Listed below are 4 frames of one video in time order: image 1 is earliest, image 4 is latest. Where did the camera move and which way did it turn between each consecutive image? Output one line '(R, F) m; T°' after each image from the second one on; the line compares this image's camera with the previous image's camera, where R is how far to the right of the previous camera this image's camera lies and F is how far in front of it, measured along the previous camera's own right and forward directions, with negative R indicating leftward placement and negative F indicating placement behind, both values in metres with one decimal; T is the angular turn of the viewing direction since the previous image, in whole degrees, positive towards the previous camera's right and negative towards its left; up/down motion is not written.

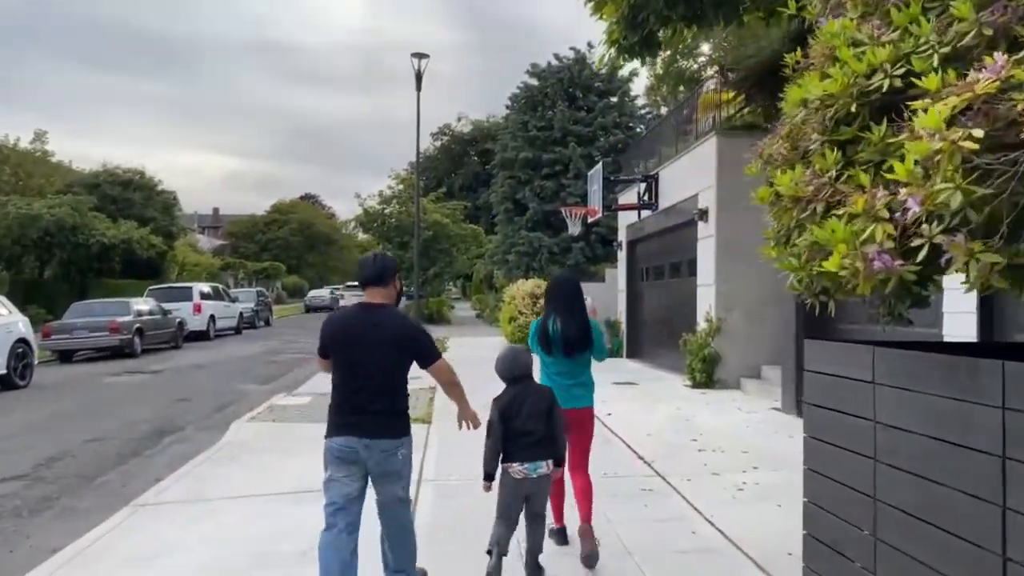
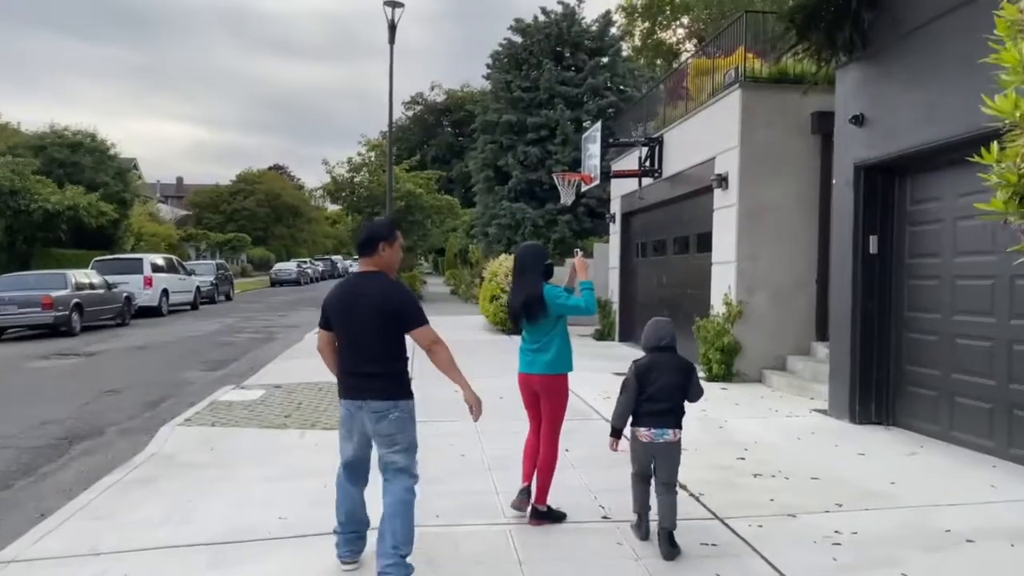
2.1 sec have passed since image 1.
(-0.2, +1.8) m; +2°
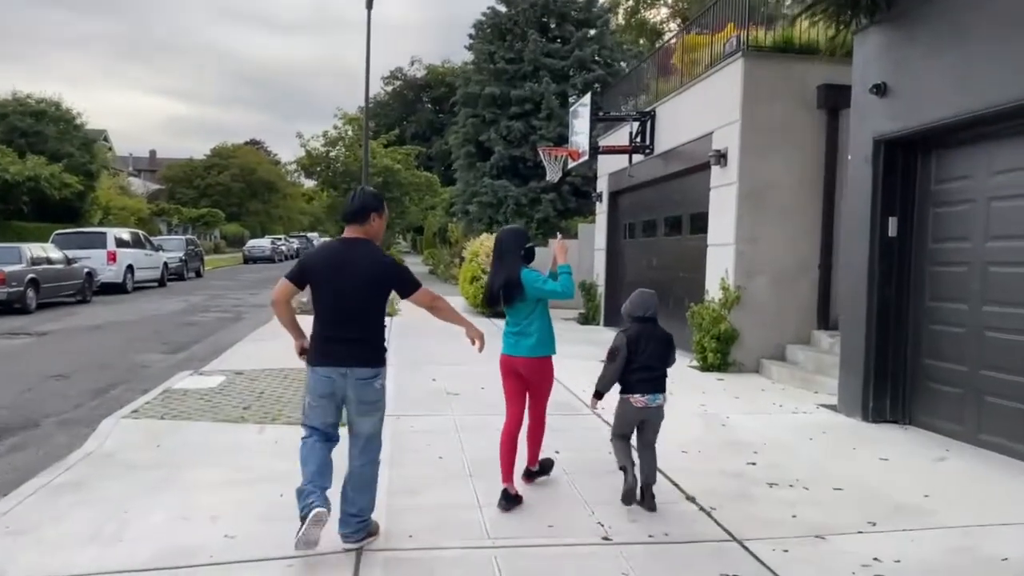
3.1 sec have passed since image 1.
(-0.1, +0.8) m; +2°
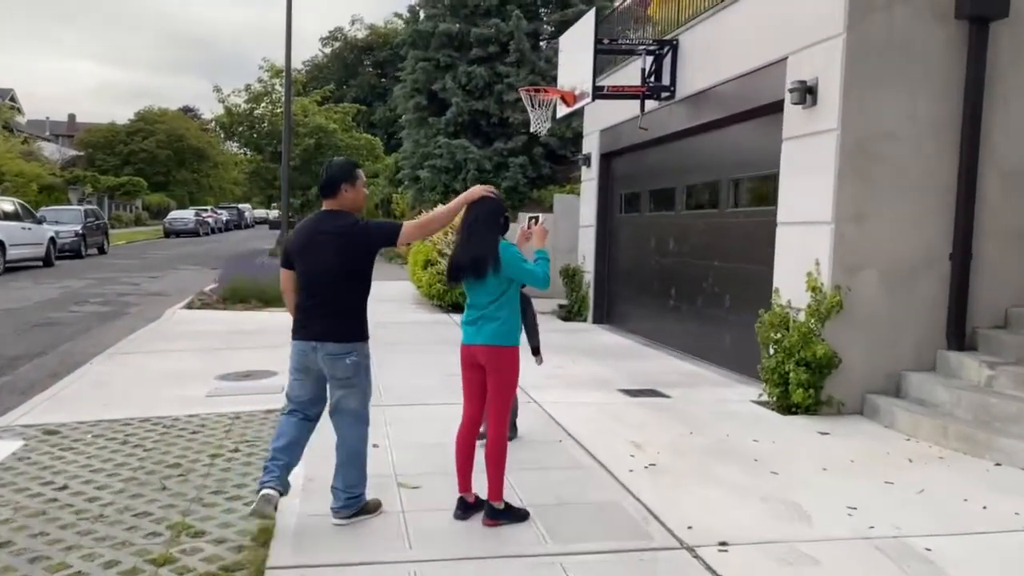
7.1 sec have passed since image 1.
(-0.3, +3.6) m; +4°
